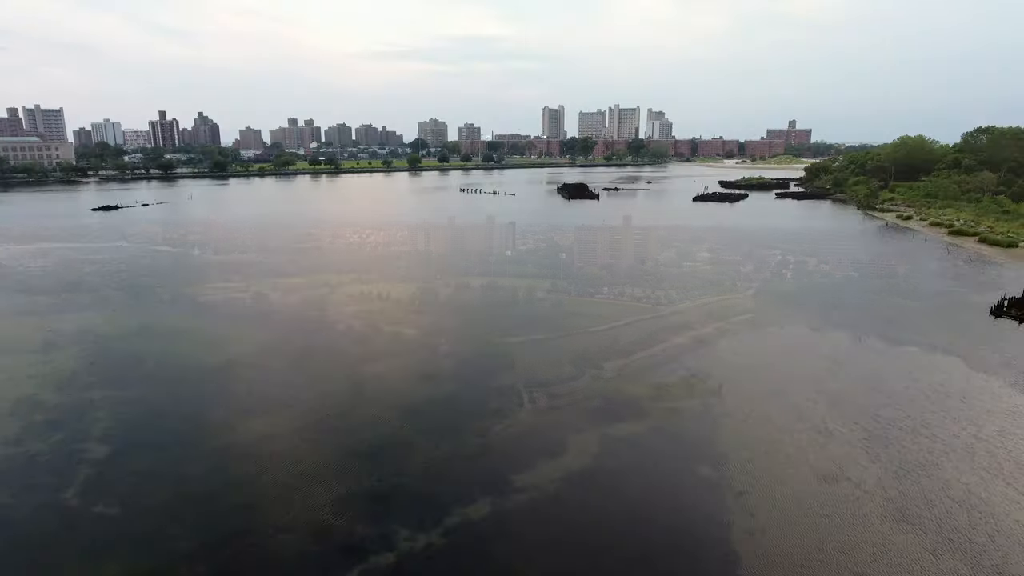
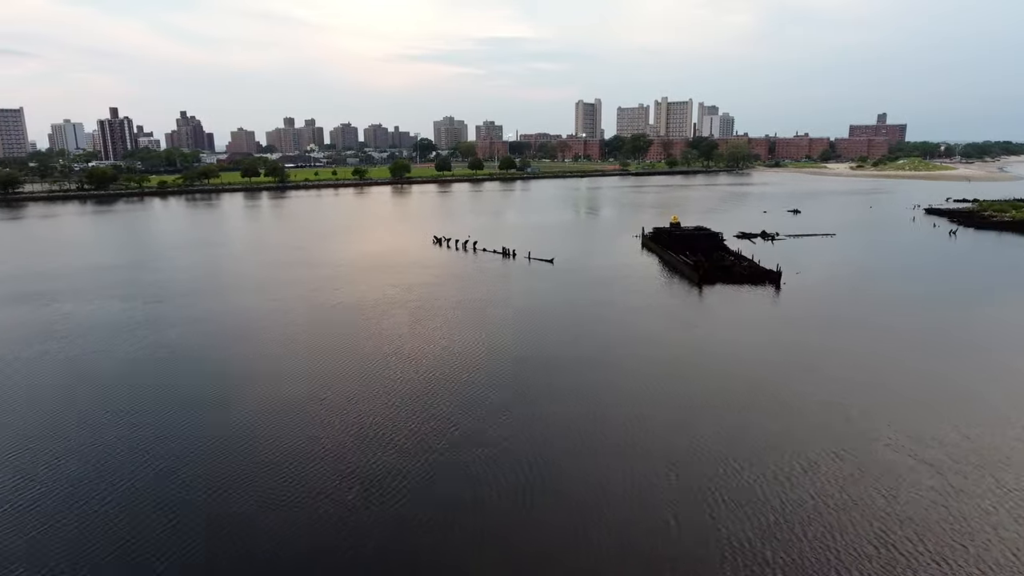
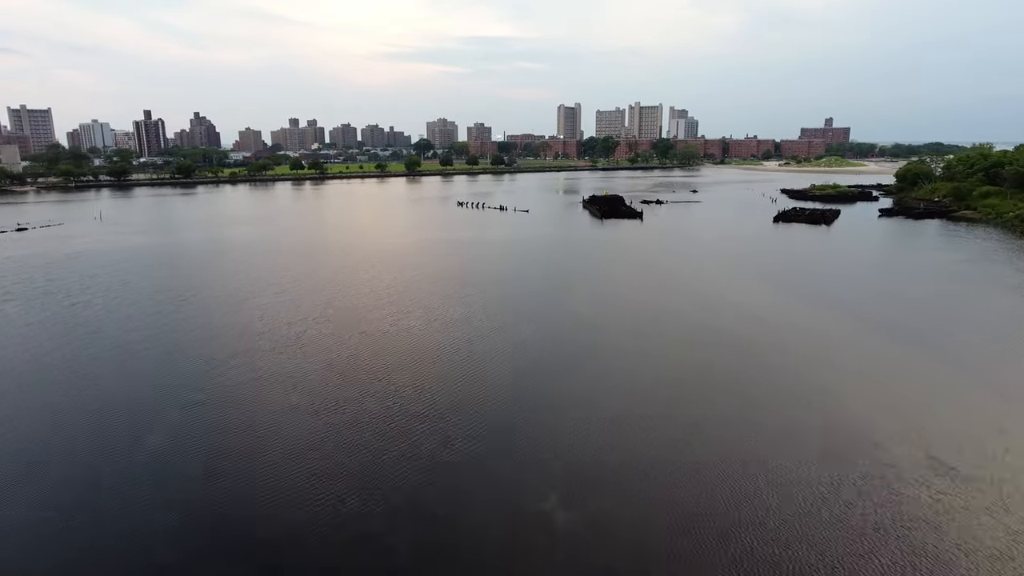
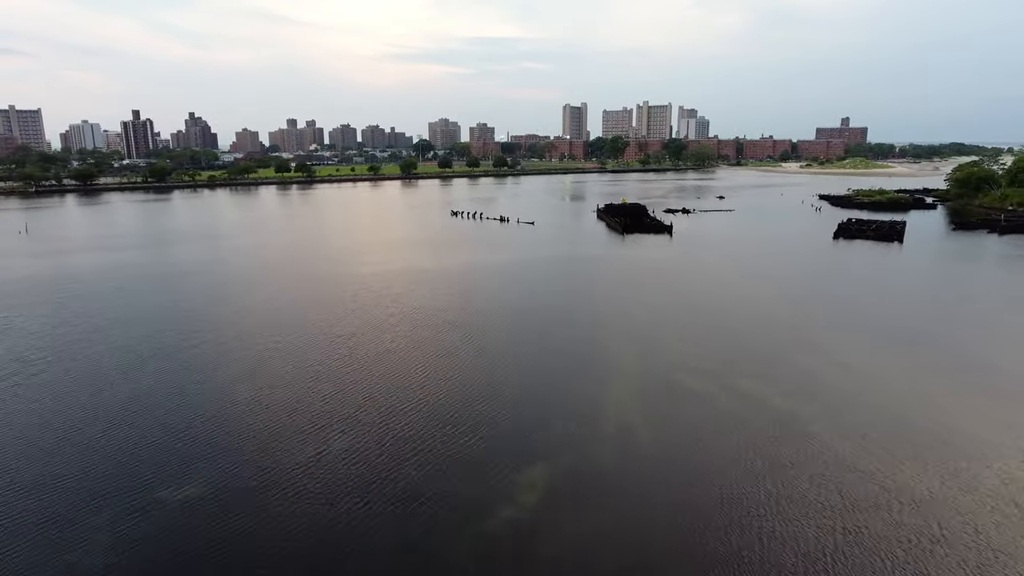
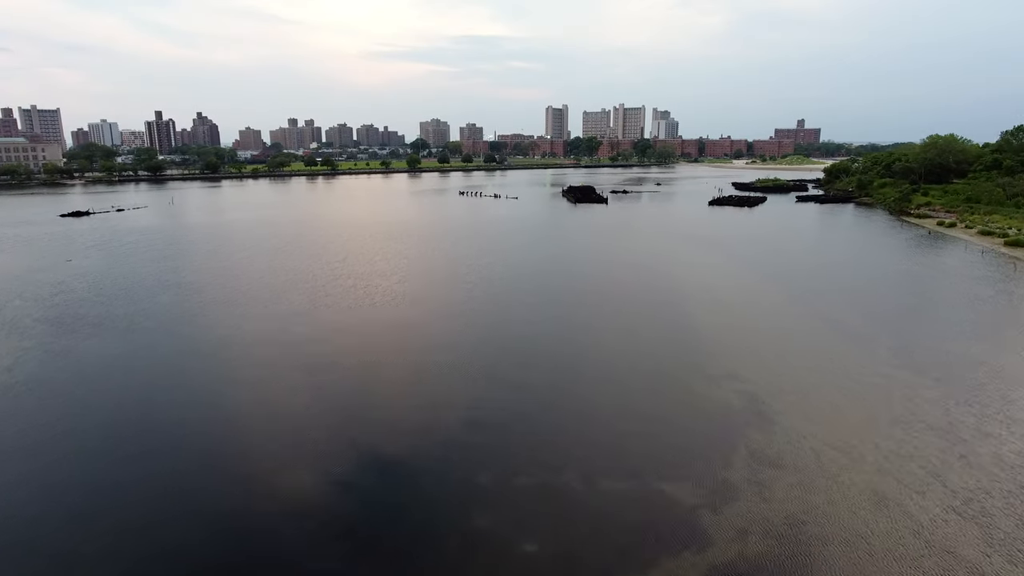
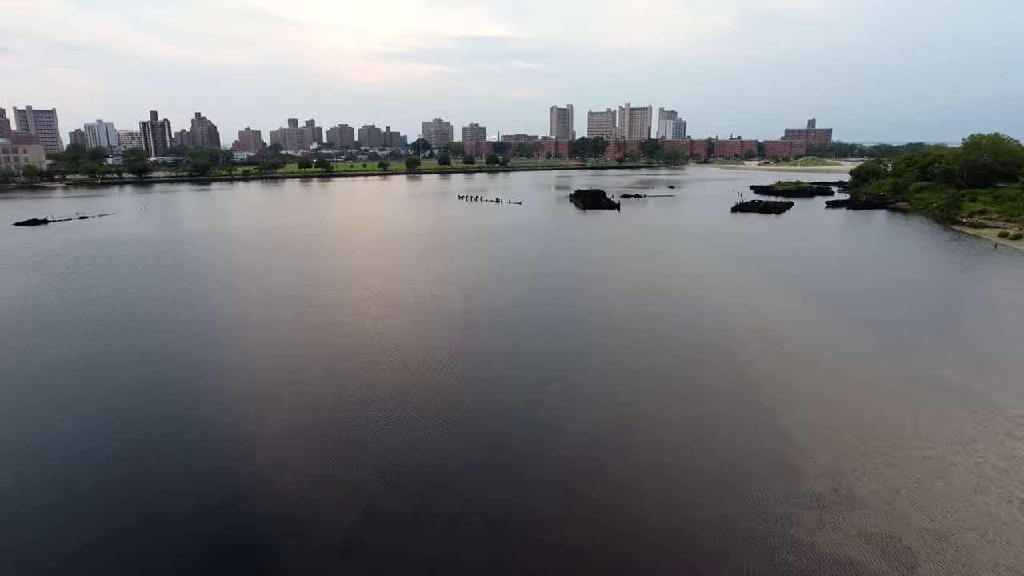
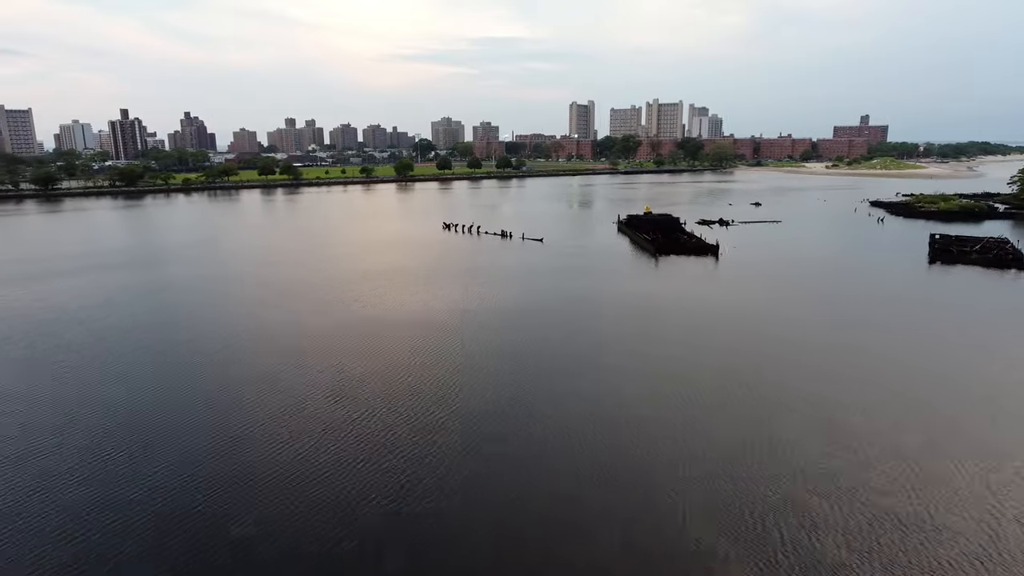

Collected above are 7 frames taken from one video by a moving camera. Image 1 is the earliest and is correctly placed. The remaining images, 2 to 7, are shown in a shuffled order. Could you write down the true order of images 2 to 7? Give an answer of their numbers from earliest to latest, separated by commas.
5, 6, 3, 4, 7, 2
